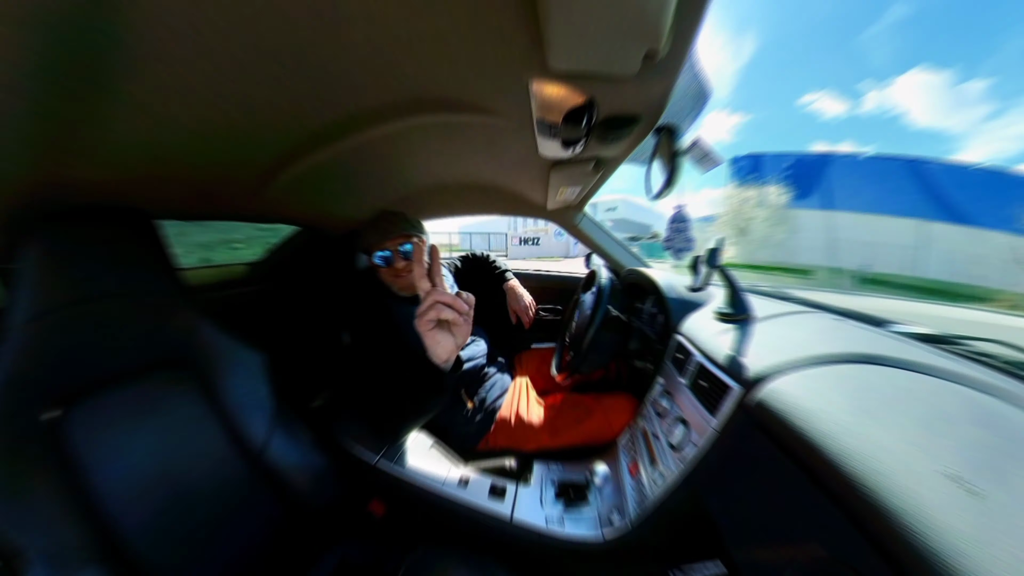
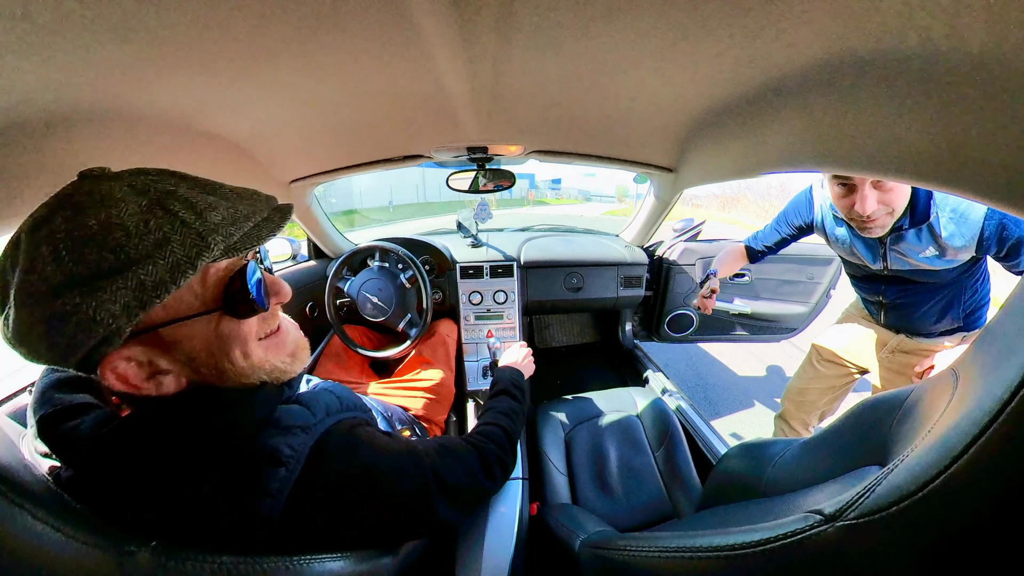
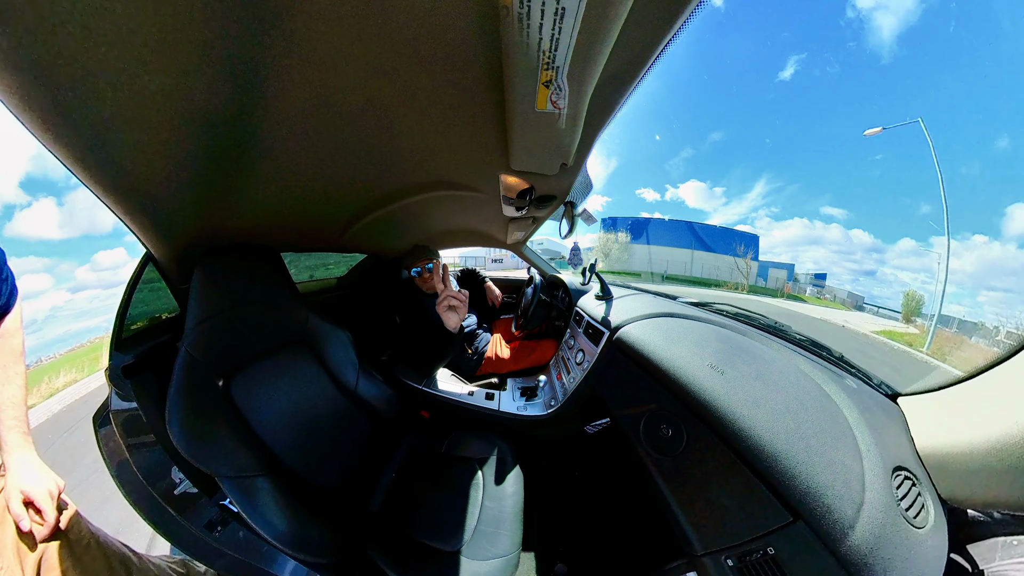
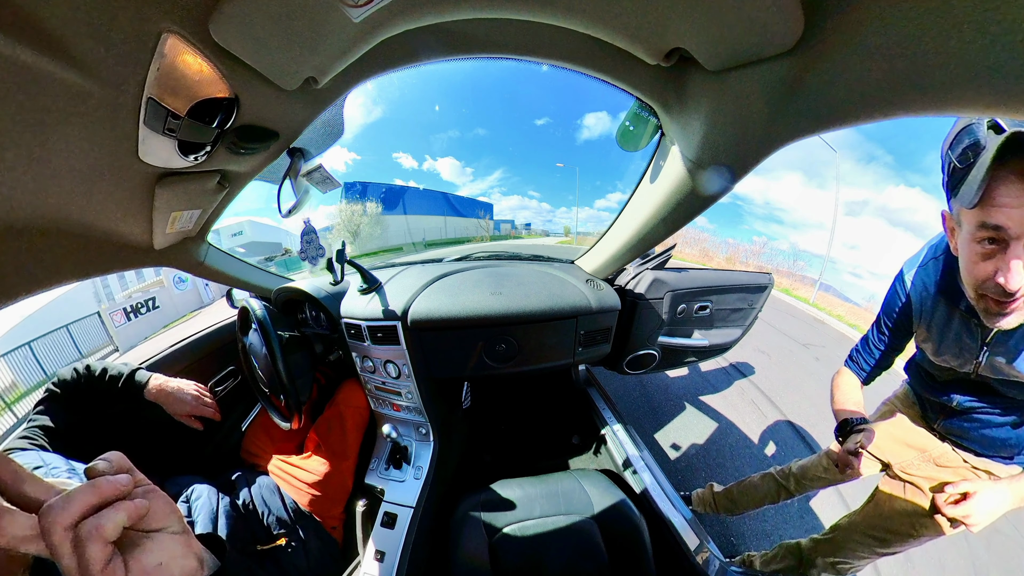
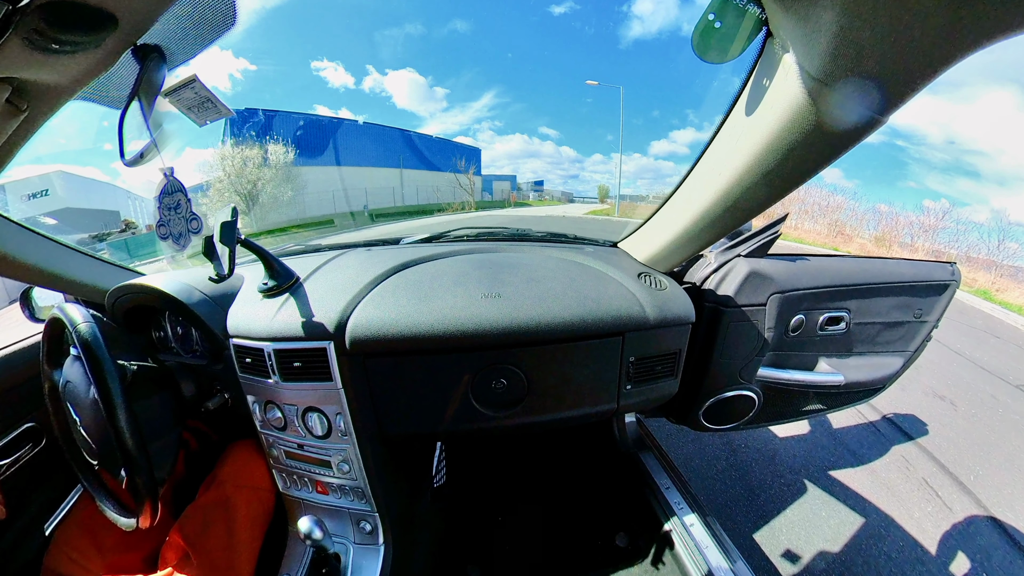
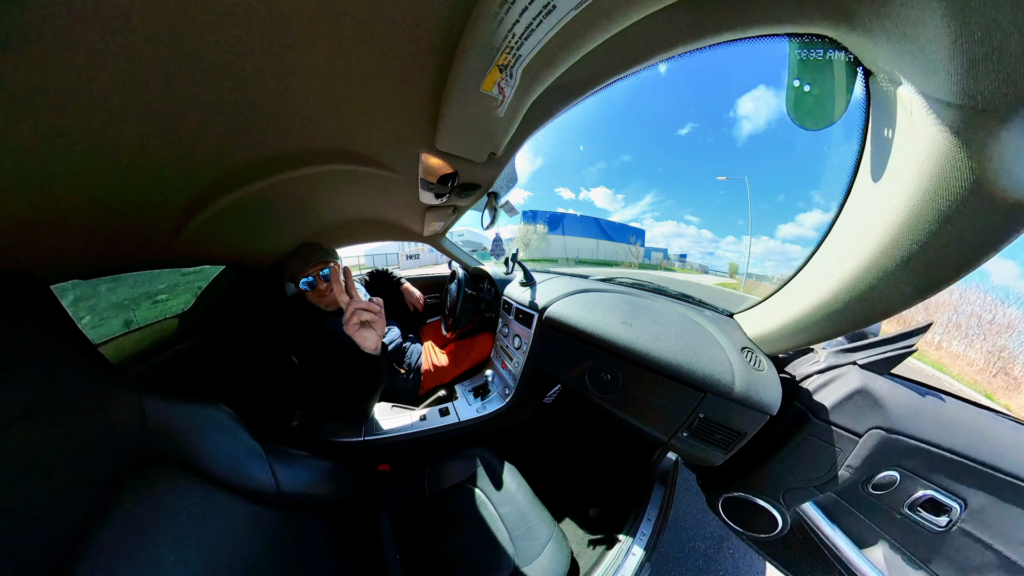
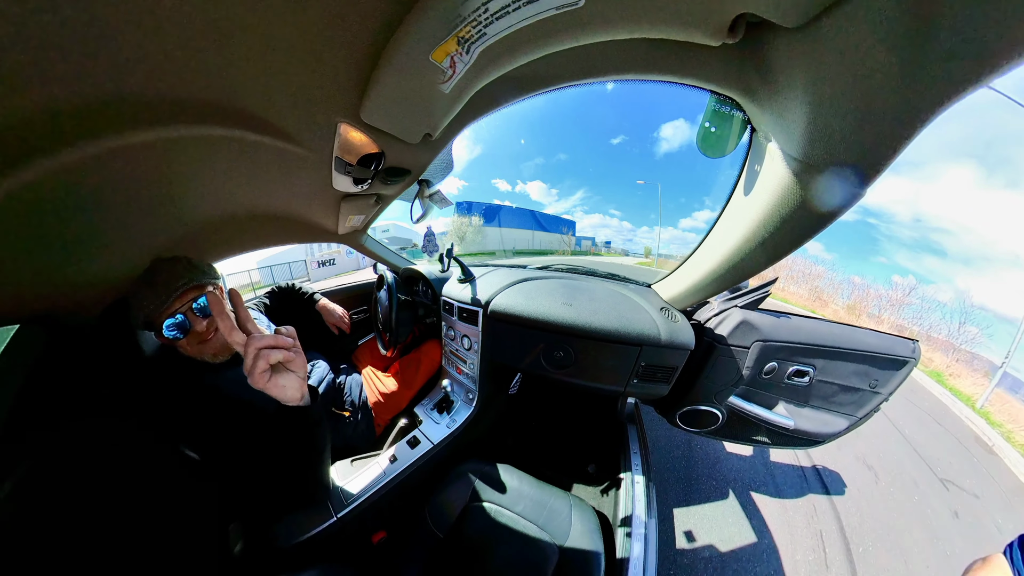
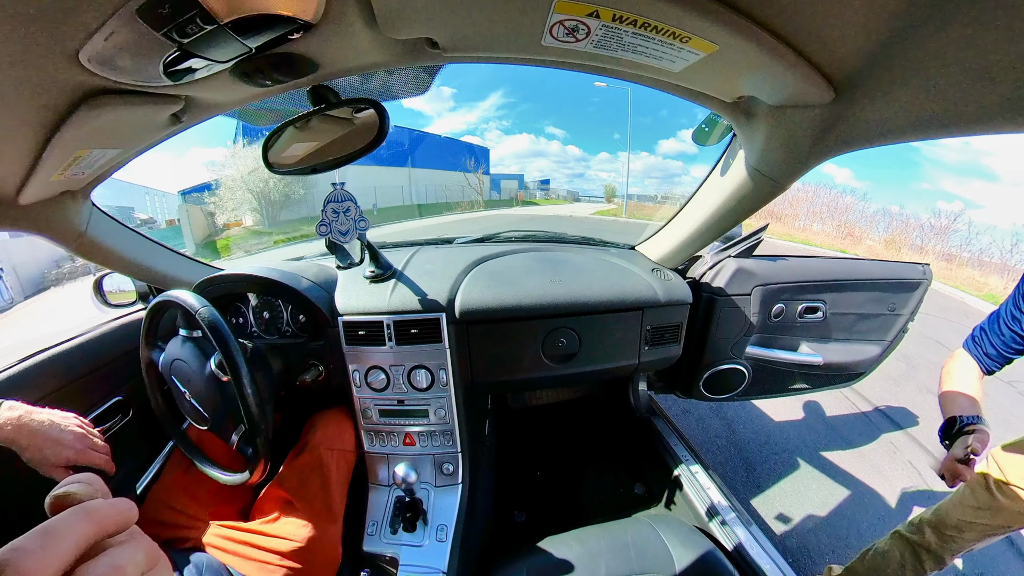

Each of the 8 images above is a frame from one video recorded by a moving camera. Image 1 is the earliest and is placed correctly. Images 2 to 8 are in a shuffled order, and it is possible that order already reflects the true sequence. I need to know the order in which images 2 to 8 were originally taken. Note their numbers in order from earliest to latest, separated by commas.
3, 6, 7, 4, 5, 8, 2
